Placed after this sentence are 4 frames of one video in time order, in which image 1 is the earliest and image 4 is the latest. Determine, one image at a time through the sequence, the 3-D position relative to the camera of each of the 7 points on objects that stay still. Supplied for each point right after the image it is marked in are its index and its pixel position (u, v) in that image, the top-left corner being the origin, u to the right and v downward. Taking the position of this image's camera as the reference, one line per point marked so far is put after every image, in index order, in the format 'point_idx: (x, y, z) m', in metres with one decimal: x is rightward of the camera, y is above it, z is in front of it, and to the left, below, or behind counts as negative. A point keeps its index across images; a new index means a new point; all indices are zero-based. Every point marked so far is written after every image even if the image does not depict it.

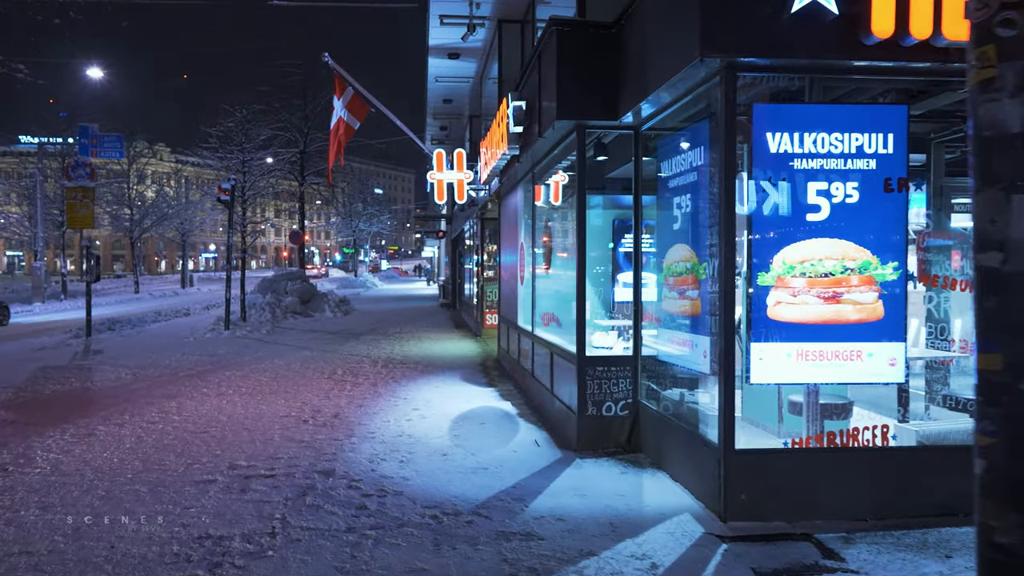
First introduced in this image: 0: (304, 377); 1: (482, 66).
0: (-2.7, -1.1, +10.0) m
1: (-0.5, +4.1, +14.3) m
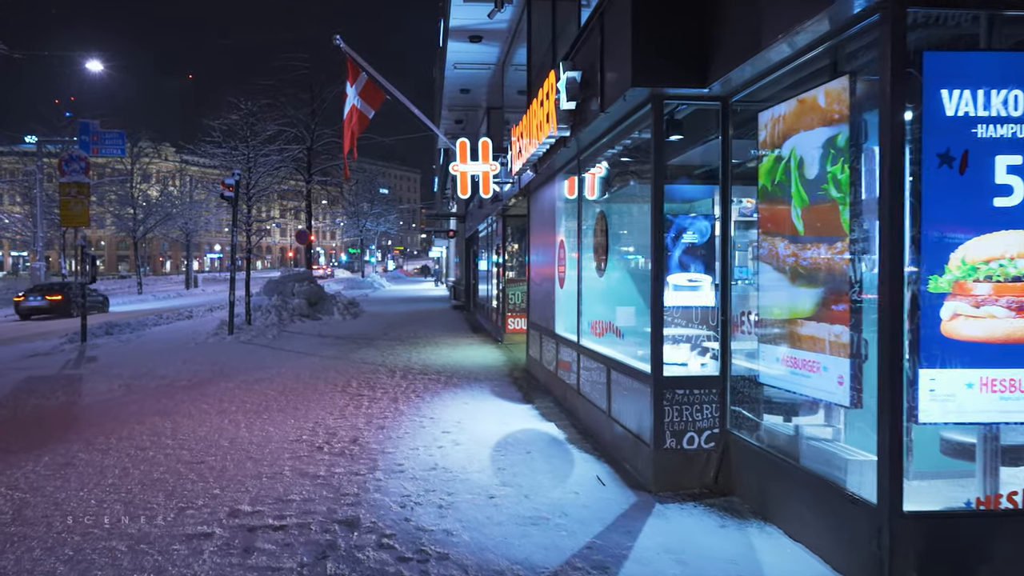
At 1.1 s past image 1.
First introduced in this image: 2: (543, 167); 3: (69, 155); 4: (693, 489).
0: (-2.3, -1.2, +9.0) m
1: (-0.1, +4.0, +13.2) m
2: (+0.3, +1.3, +8.3) m
3: (-8.5, +2.5, +14.9) m
4: (+1.1, -1.2, +4.8) m
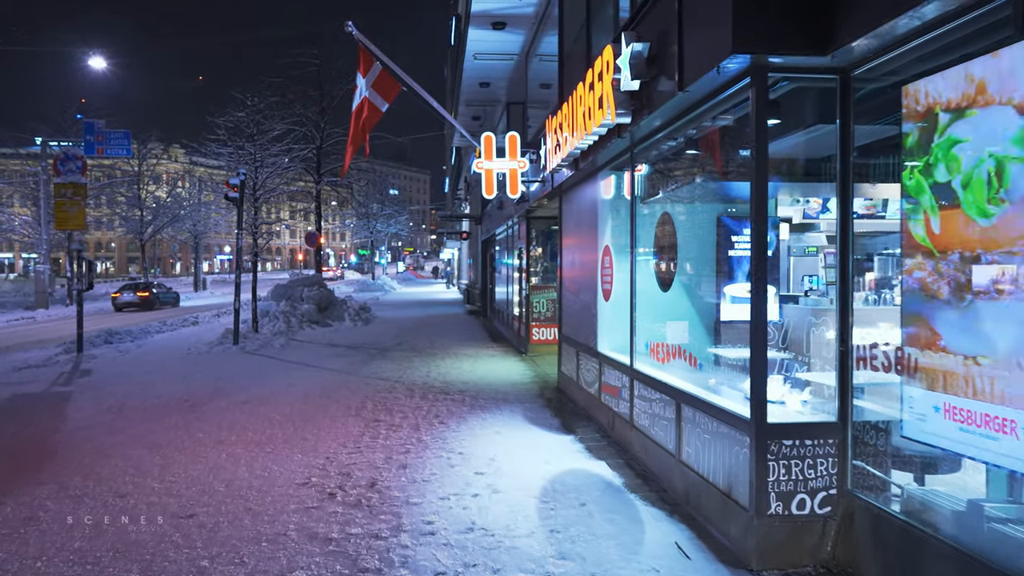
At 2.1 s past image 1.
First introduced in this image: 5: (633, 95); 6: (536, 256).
0: (-1.9, -1.3, +8.0) m
1: (+0.3, +3.9, +12.2) m
2: (+0.7, +1.2, +7.3) m
3: (-8.0, +2.4, +14.0) m
4: (+1.4, -1.3, +3.8) m
5: (+0.8, +1.3, +5.2) m
6: (+0.4, +0.5, +13.1) m
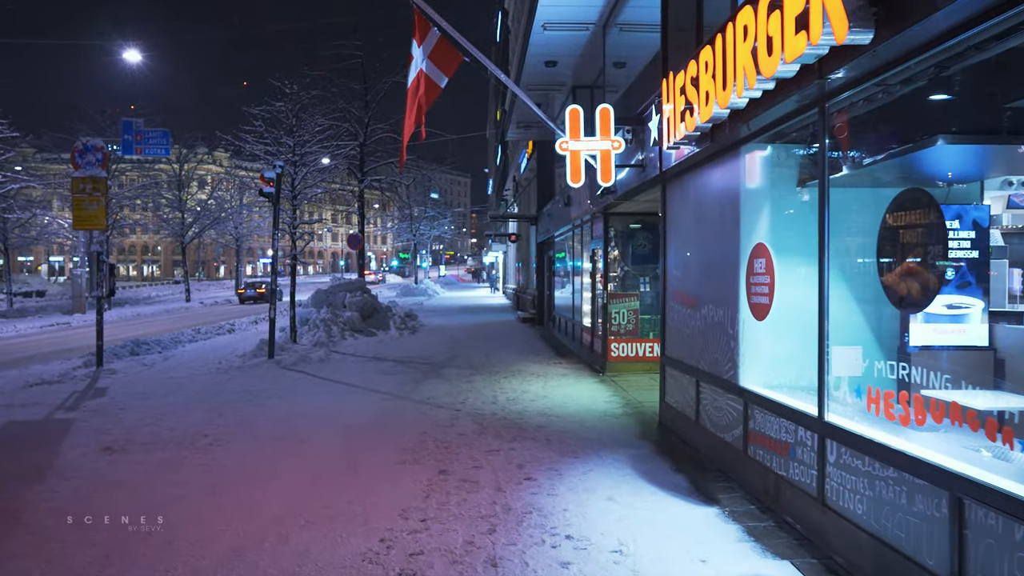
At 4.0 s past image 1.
0: (-1.1, -1.4, +6.2) m
1: (+1.3, +3.8, +10.4) m
2: (+1.5, +1.1, +5.5) m
3: (-6.9, +2.3, +12.5) m
4: (+2.0, -1.4, +1.8) m
5: (+1.5, +1.2, +3.3) m
6: (+1.5, +0.4, +11.3) m
